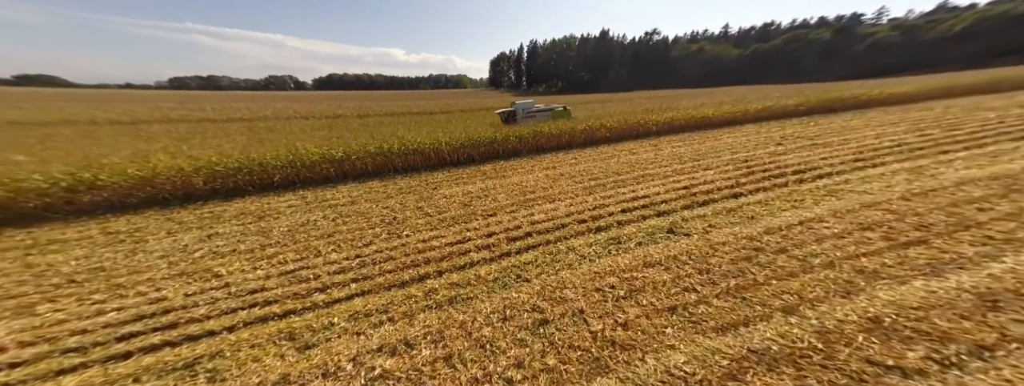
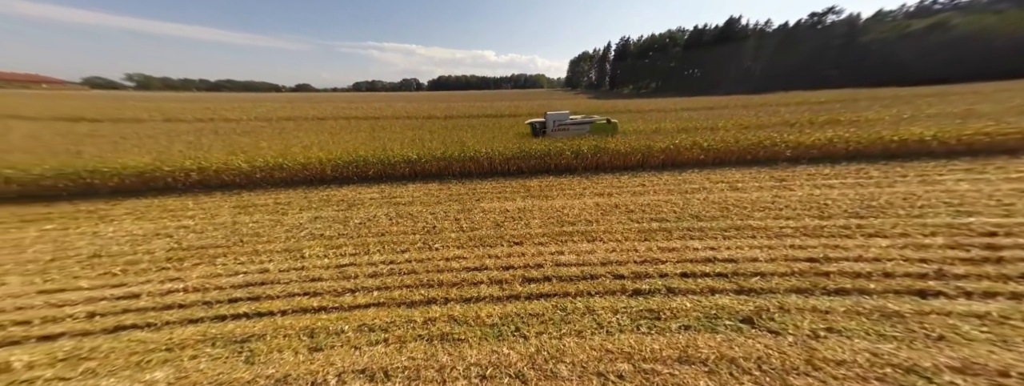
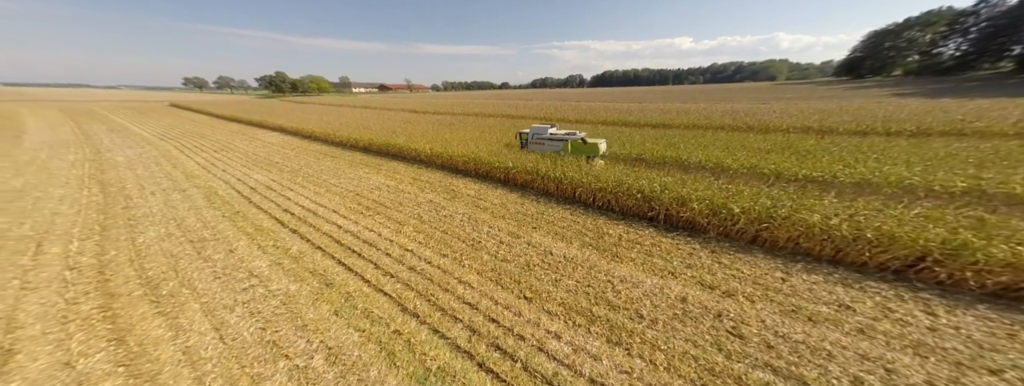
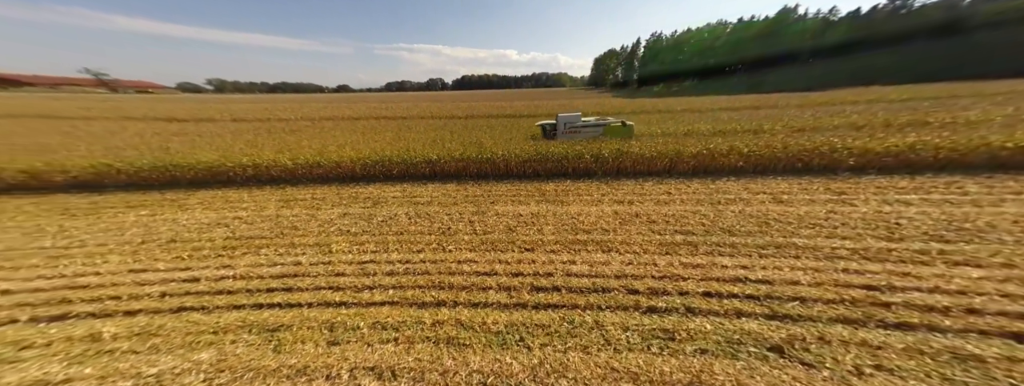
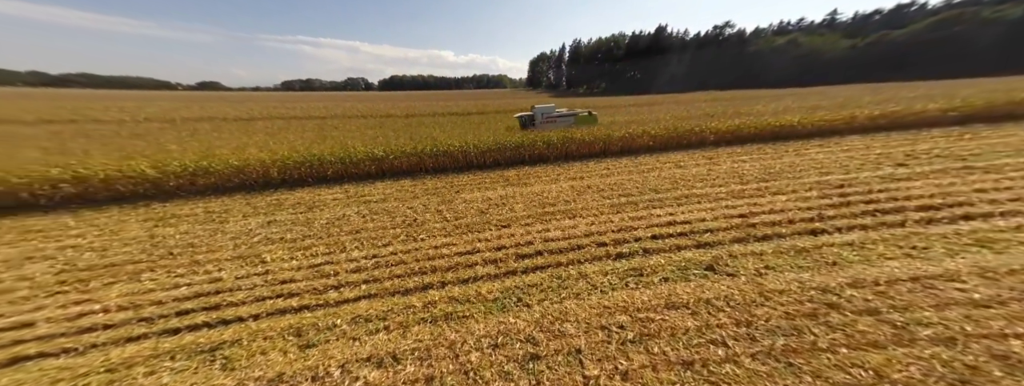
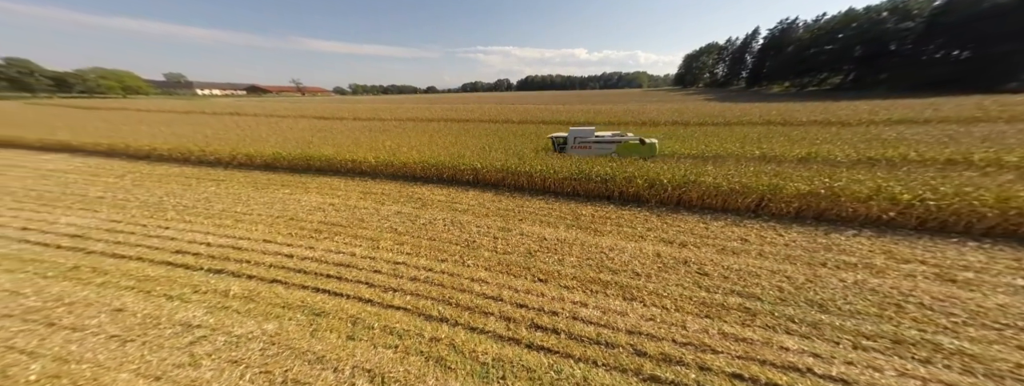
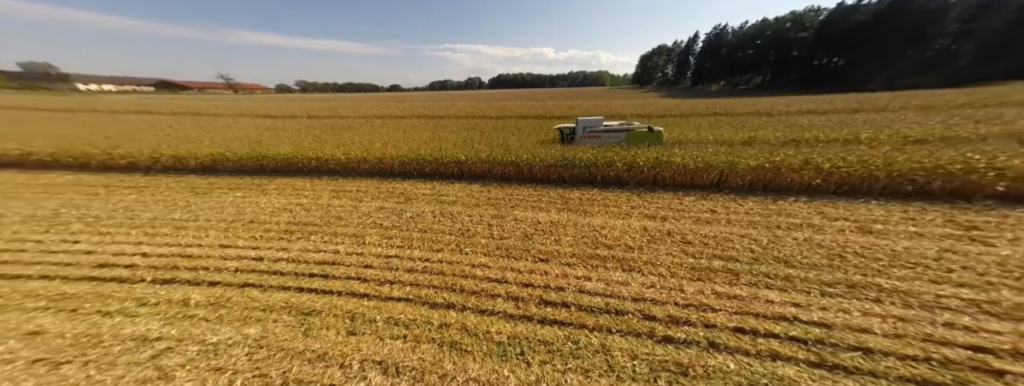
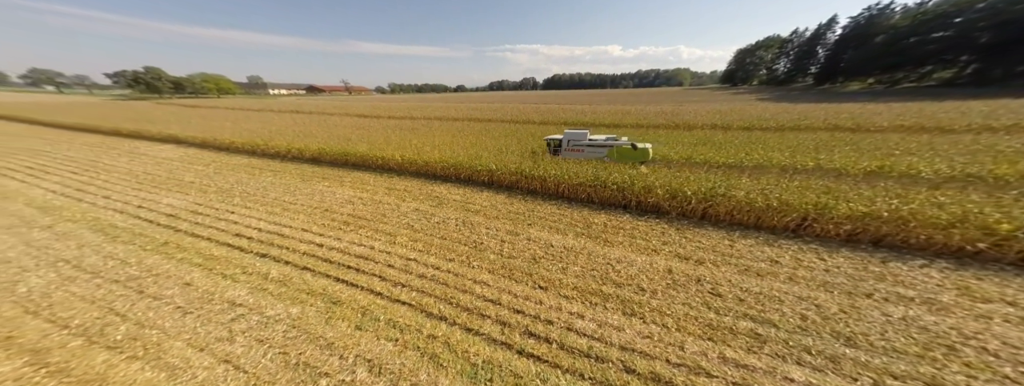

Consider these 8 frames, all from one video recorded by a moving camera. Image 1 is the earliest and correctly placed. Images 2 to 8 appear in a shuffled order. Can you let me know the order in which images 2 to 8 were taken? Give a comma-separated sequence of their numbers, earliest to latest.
5, 2, 4, 7, 6, 8, 3
